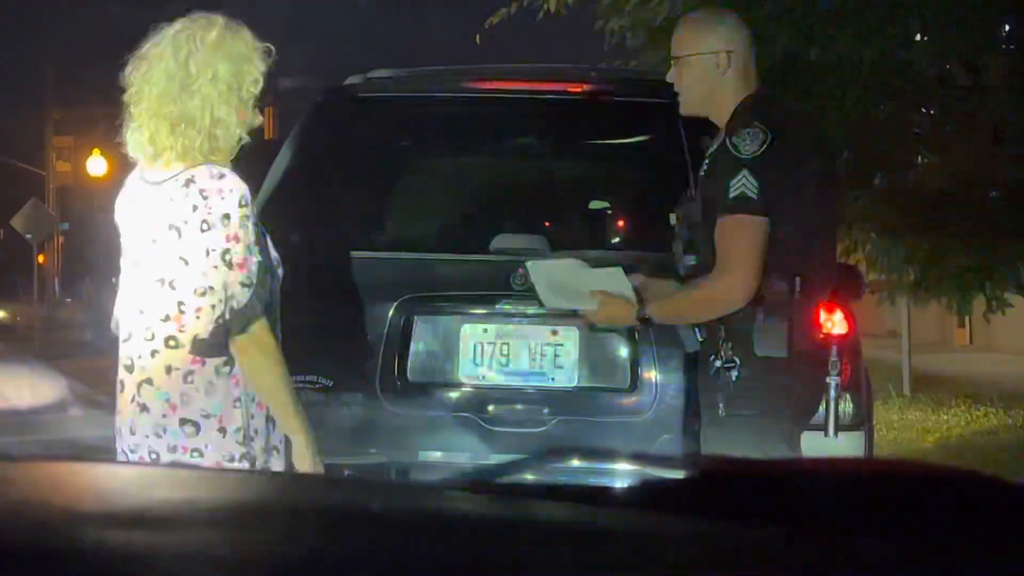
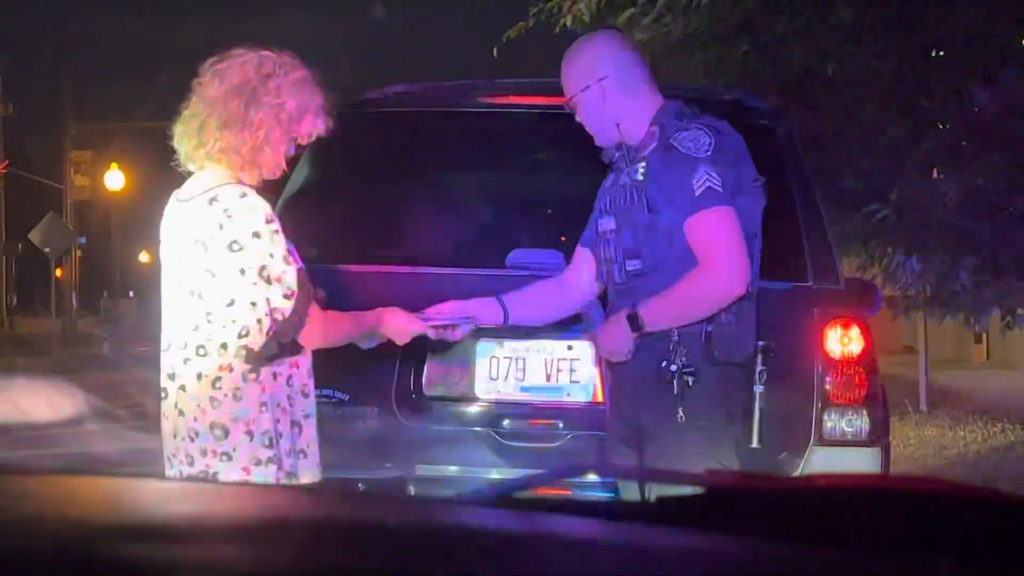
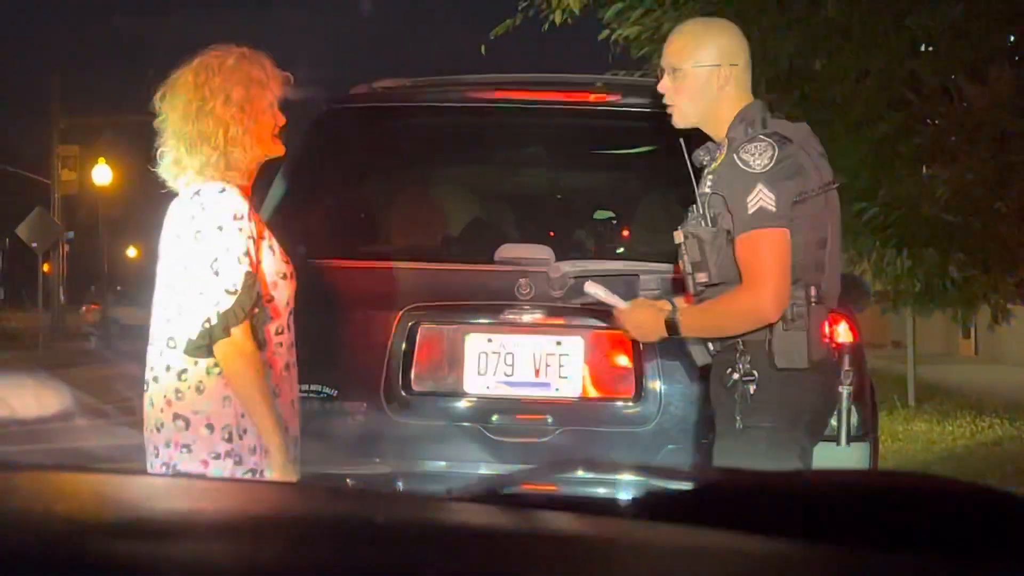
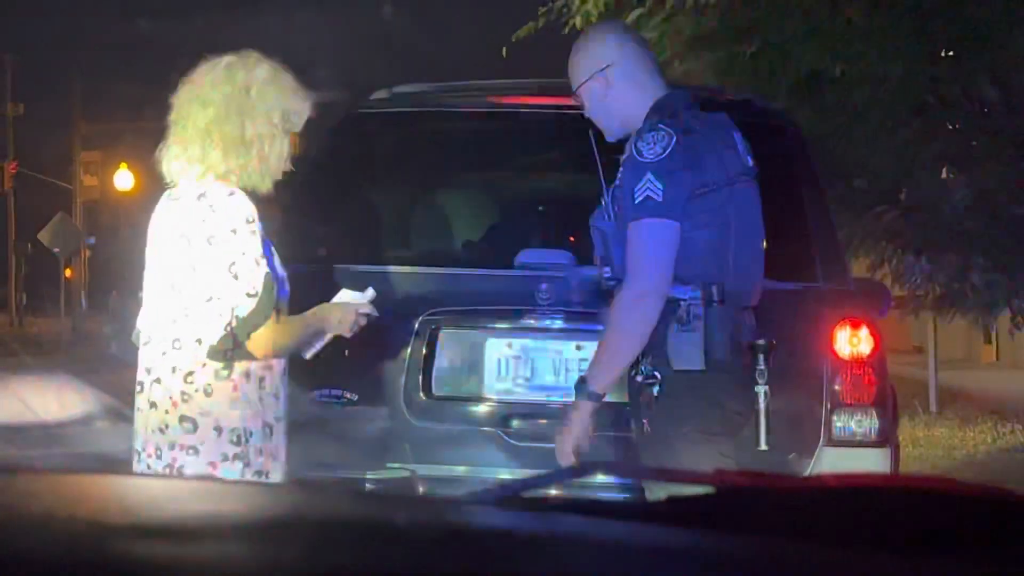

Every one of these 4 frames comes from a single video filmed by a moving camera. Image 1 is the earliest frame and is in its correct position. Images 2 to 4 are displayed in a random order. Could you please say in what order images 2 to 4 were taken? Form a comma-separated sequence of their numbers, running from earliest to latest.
3, 2, 4
